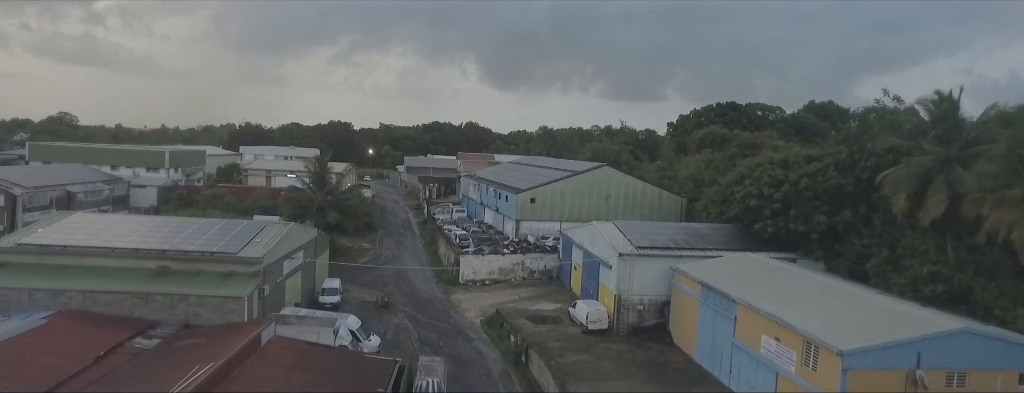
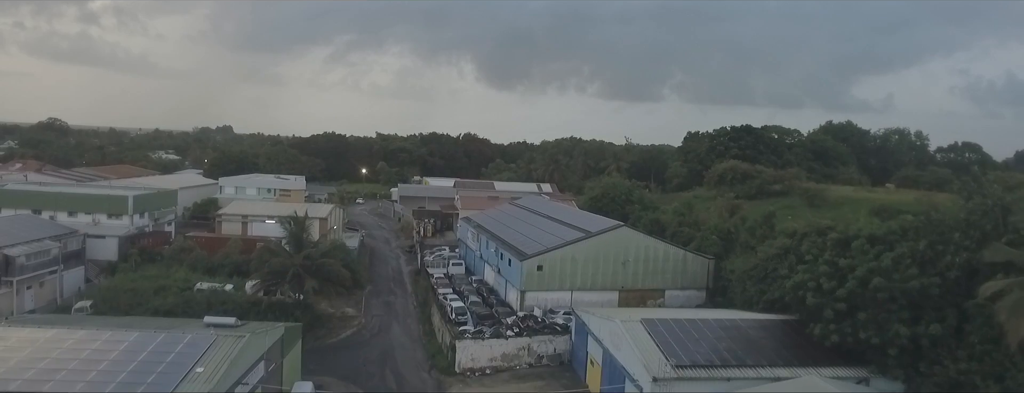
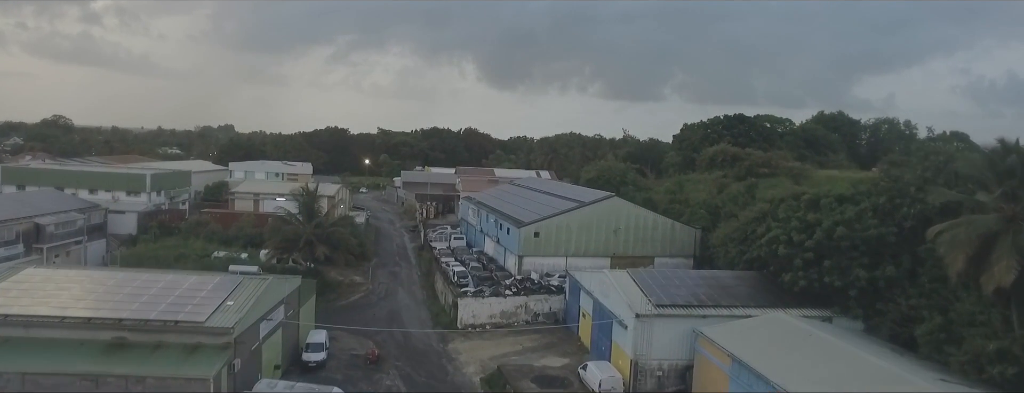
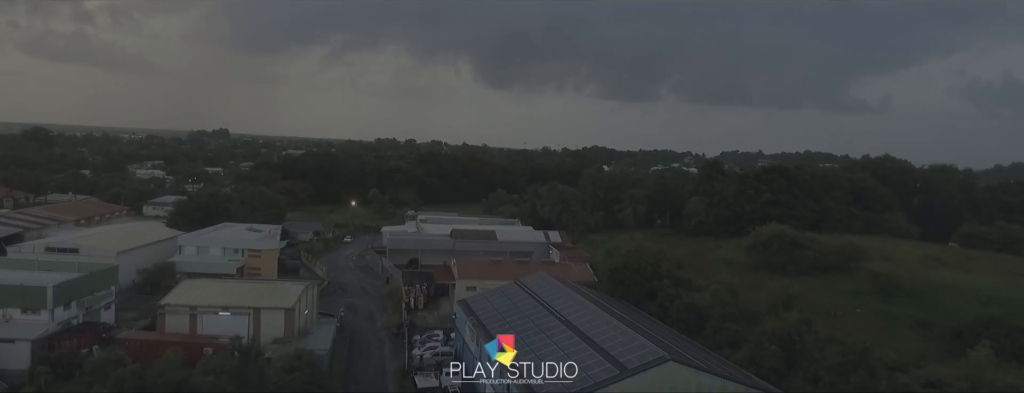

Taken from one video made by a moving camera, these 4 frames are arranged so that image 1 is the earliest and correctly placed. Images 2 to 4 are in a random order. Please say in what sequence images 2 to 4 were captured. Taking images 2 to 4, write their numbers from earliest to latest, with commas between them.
3, 2, 4
